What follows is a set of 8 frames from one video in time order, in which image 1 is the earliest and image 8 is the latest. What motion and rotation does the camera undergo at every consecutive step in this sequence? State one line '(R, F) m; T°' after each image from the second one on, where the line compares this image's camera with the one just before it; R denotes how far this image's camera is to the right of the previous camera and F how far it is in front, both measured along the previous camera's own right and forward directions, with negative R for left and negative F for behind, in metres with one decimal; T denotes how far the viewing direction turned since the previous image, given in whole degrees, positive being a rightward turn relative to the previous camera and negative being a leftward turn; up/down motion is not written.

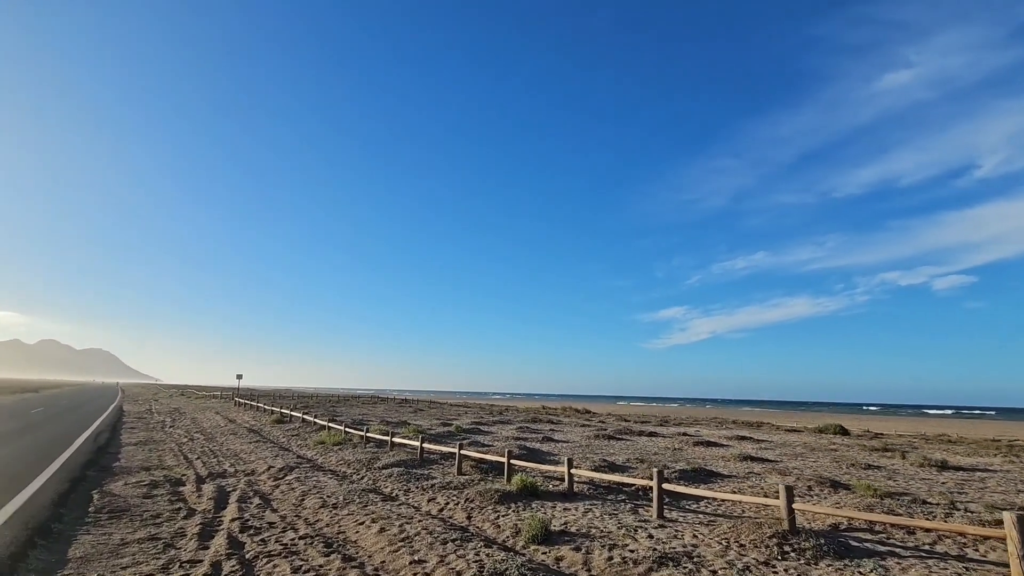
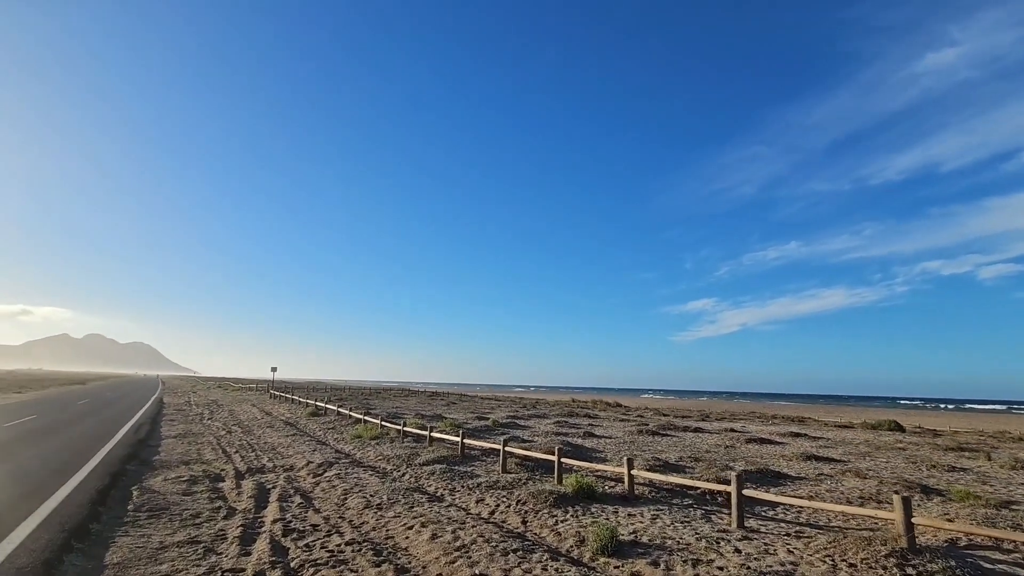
(-0.6, +0.9) m; -3°
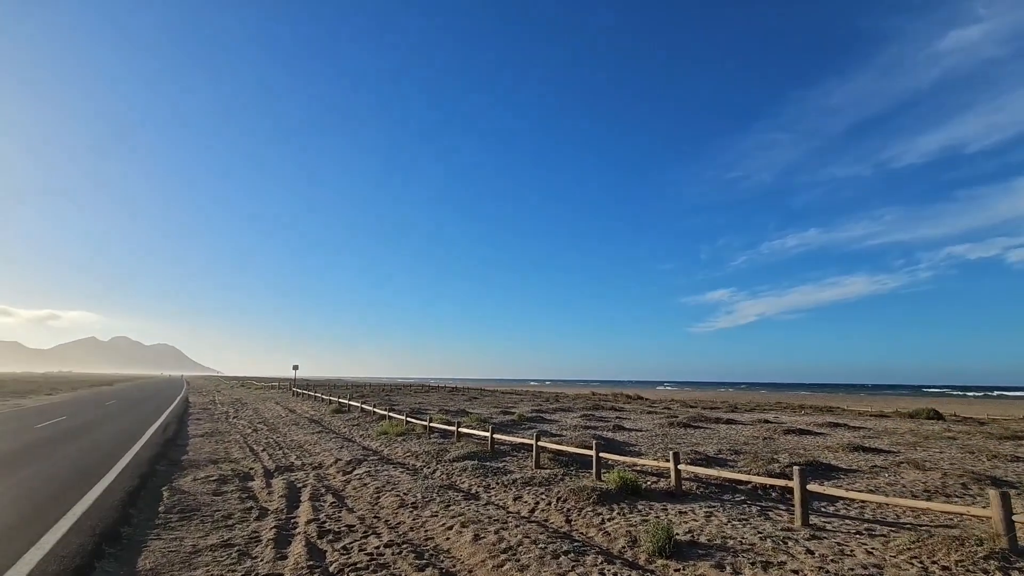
(-0.4, +0.5) m; -2°
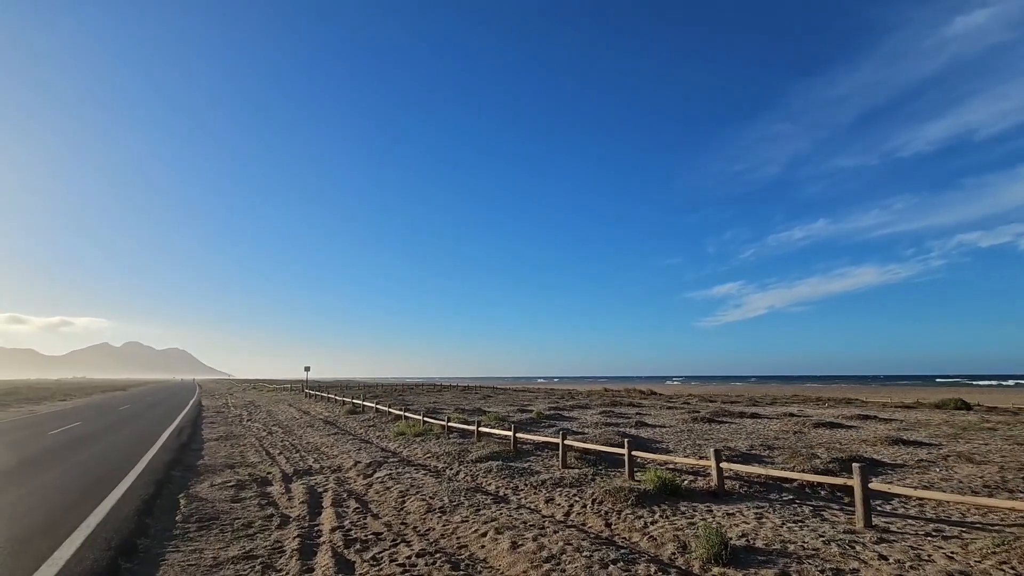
(-0.4, +0.5) m; -1°
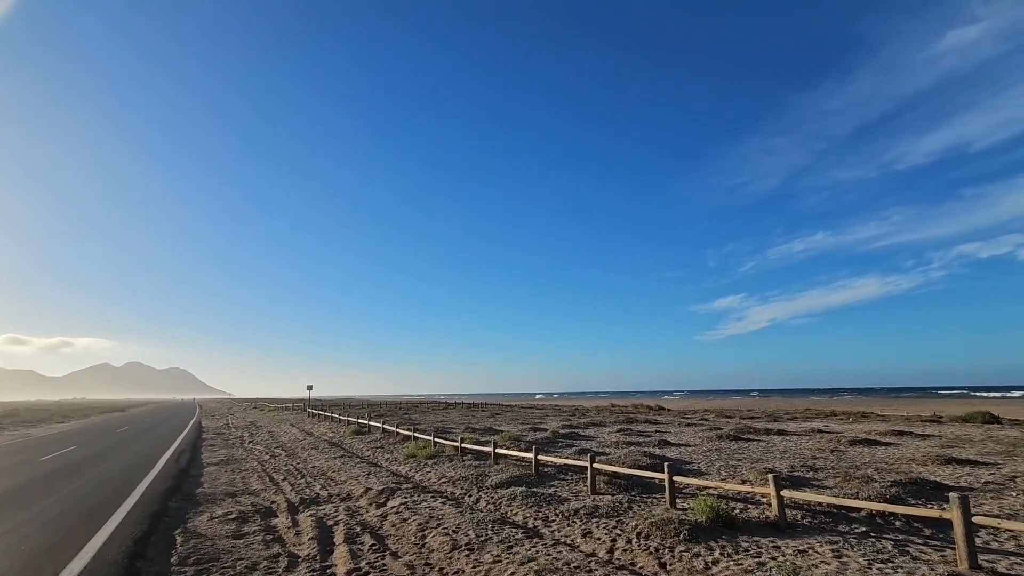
(-0.5, +0.9) m; 0°
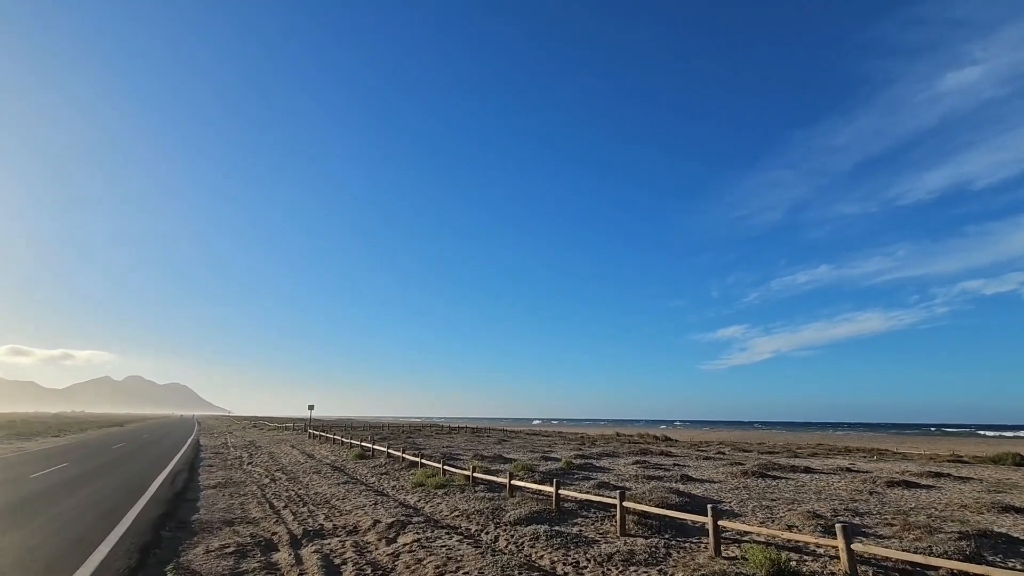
(-0.6, +0.8) m; 0°
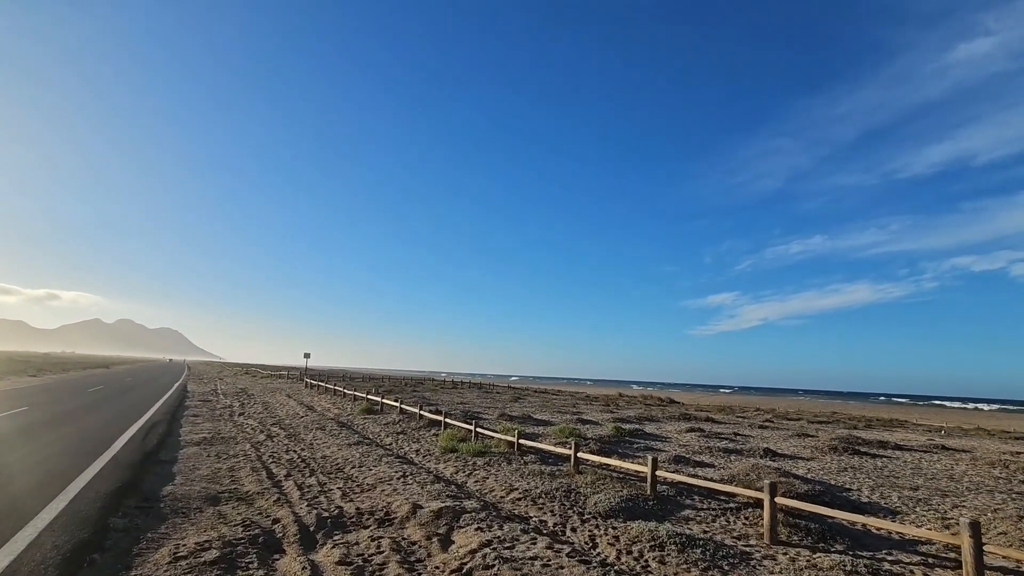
(-2.0, +3.8) m; +1°
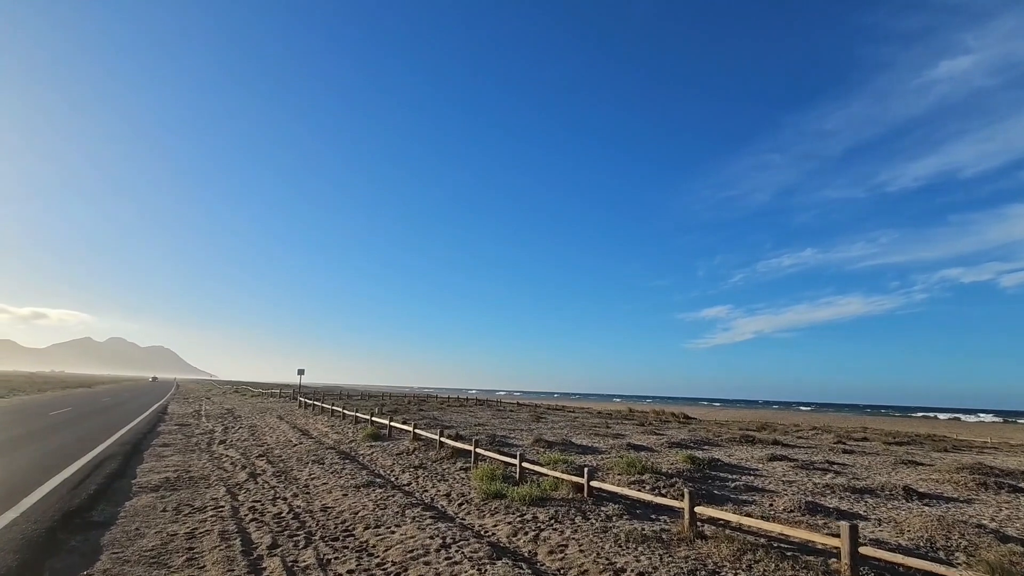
(-1.6, +3.8) m; +1°
